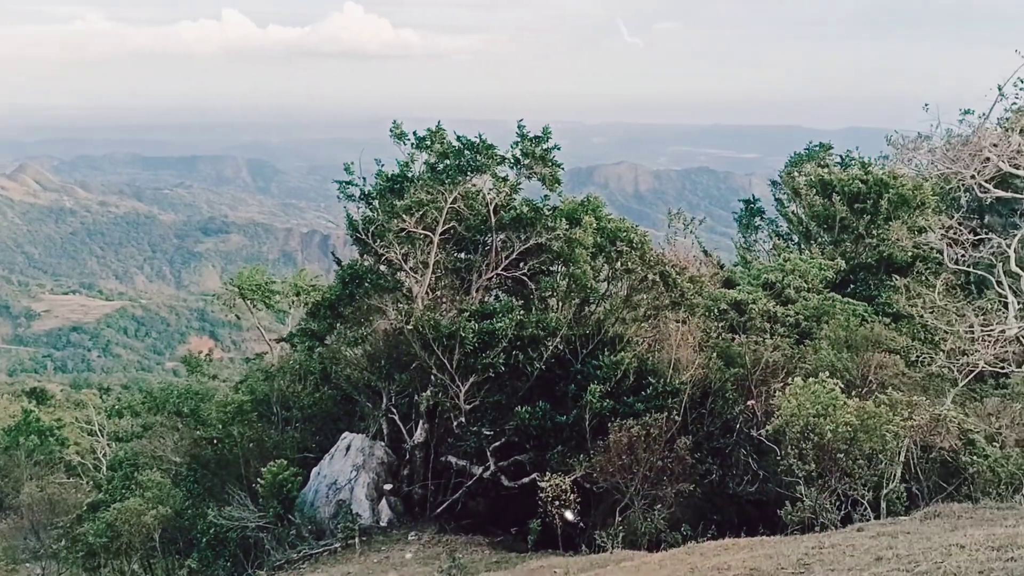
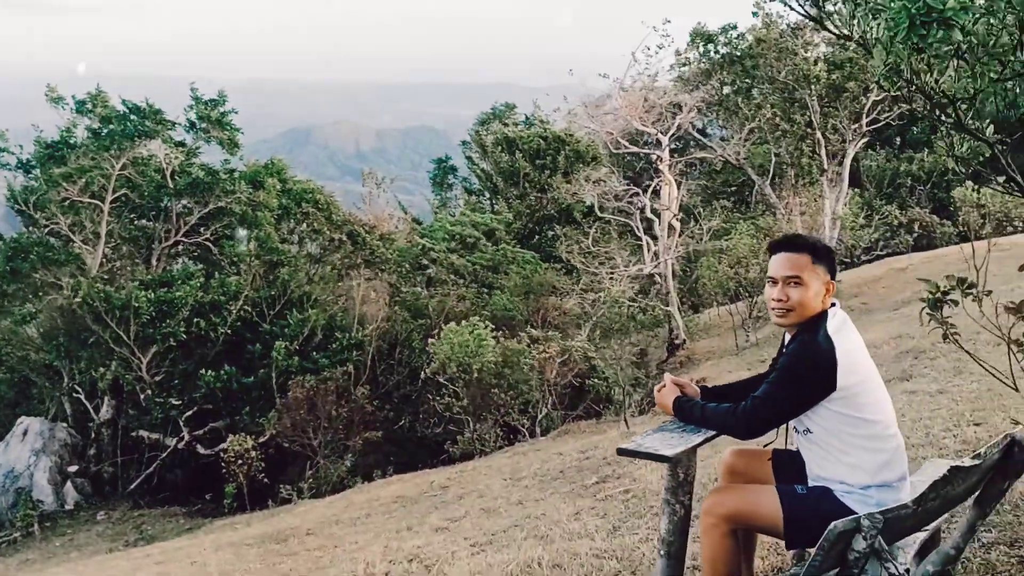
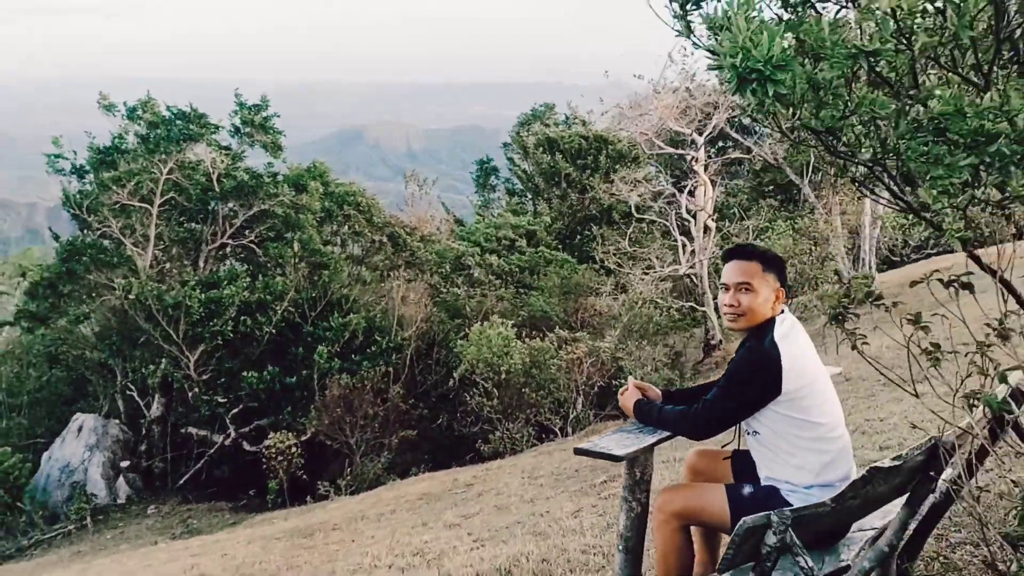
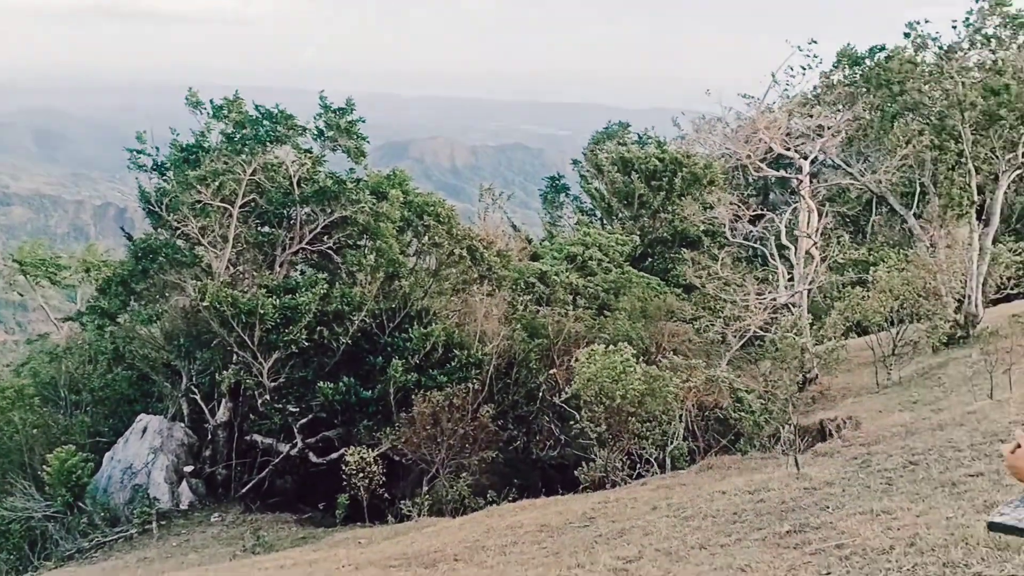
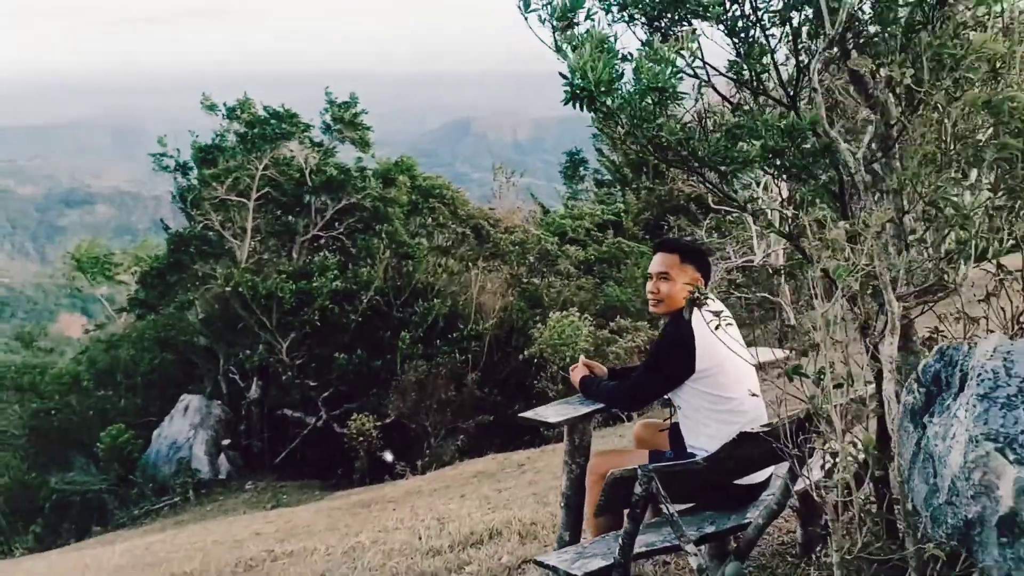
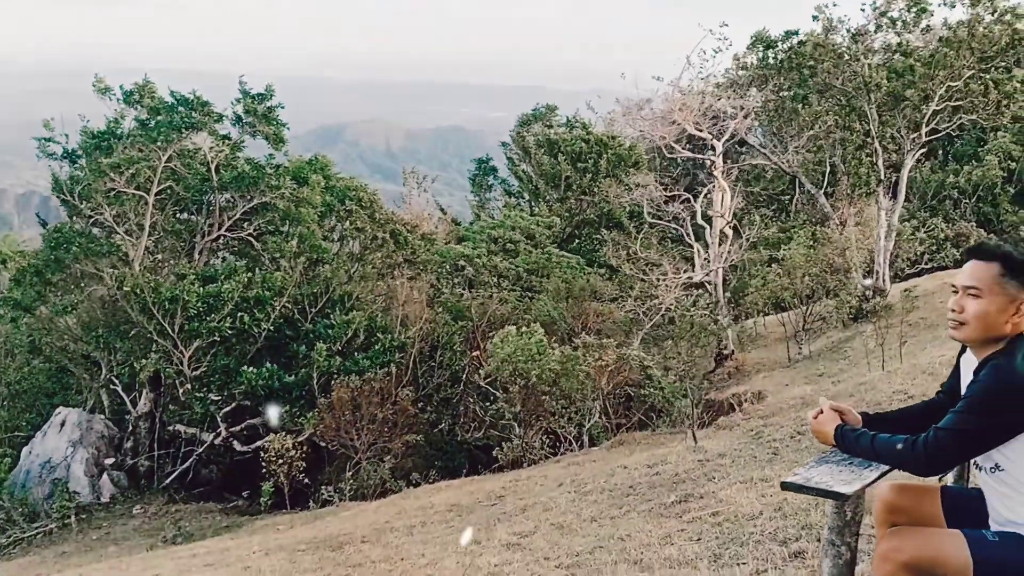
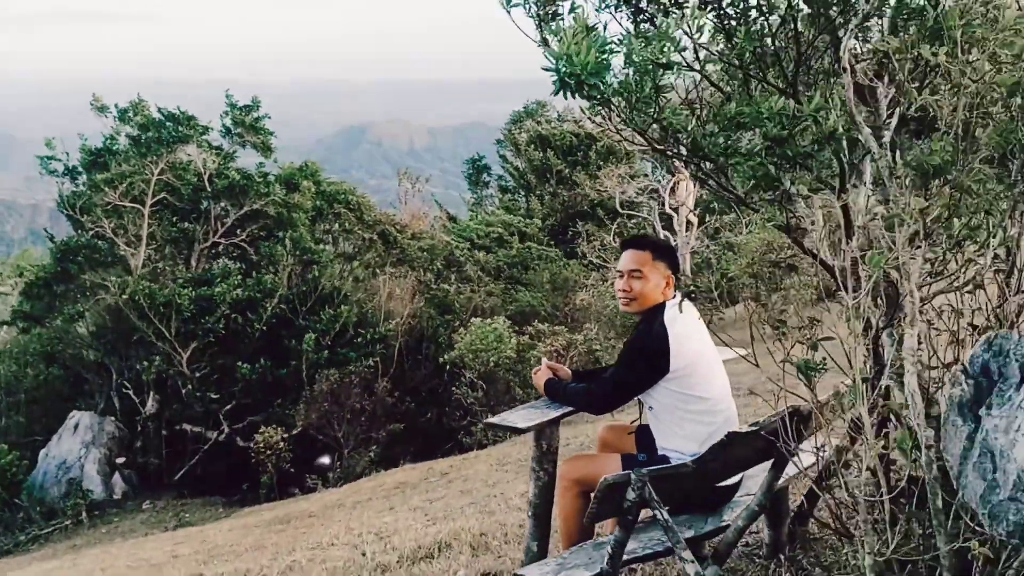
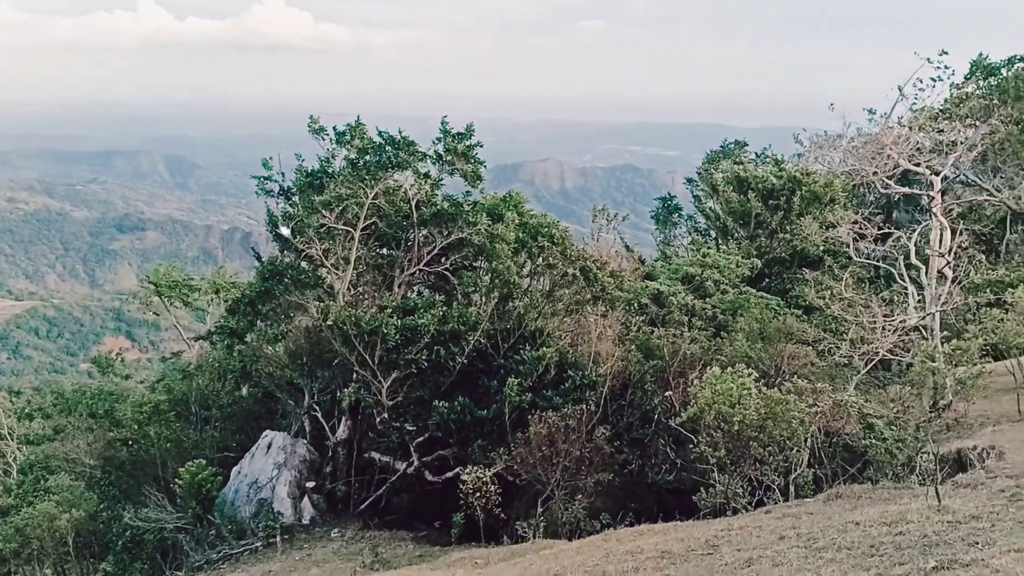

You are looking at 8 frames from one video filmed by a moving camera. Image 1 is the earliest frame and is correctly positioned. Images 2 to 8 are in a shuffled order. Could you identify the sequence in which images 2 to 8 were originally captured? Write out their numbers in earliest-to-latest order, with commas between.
8, 4, 6, 2, 3, 7, 5
